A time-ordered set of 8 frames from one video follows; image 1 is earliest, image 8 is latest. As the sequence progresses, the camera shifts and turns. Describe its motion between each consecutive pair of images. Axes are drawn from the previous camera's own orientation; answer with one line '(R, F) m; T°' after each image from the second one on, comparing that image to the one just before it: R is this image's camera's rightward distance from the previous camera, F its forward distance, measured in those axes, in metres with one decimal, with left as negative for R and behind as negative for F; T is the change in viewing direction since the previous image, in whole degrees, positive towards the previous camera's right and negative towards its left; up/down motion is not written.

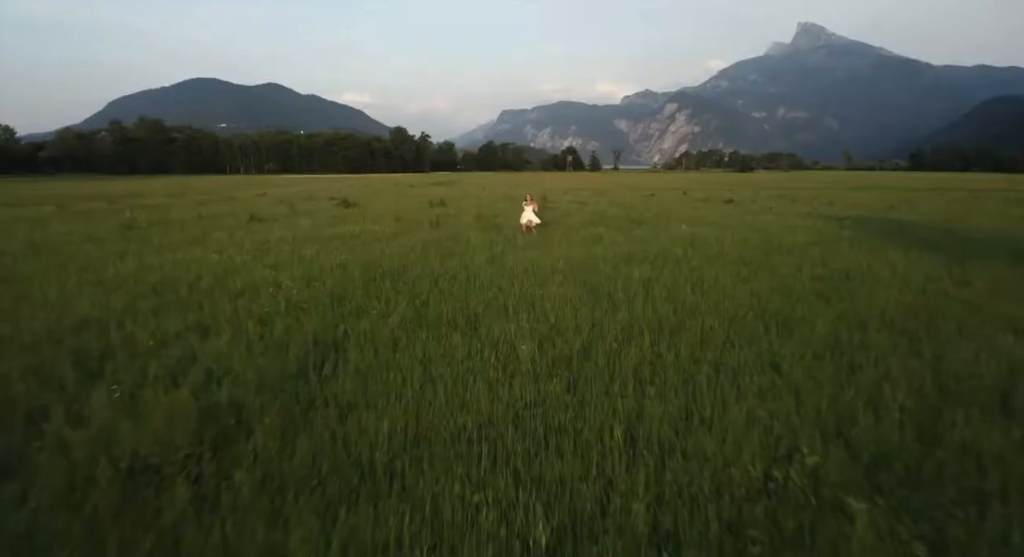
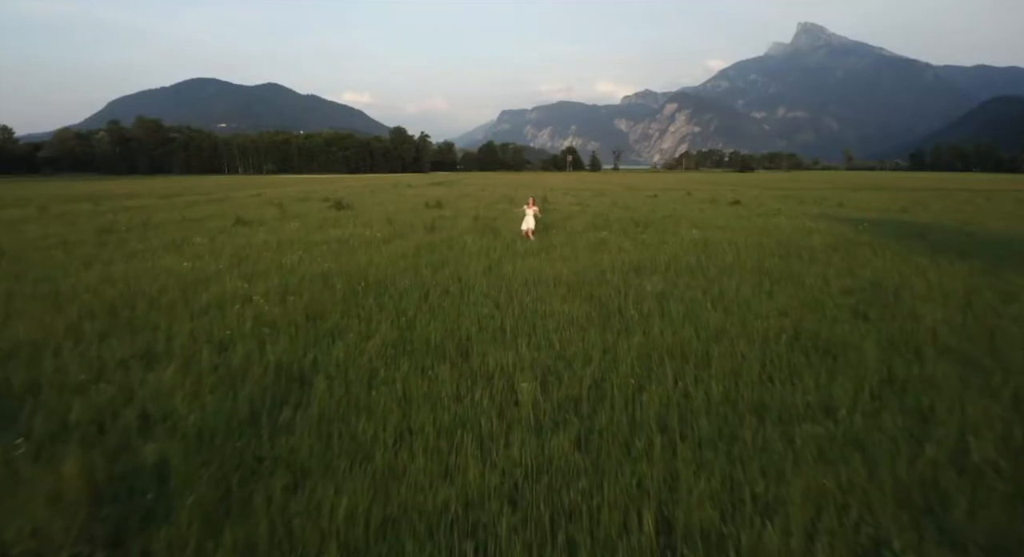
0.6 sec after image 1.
(0.0, +0.8) m; 0°
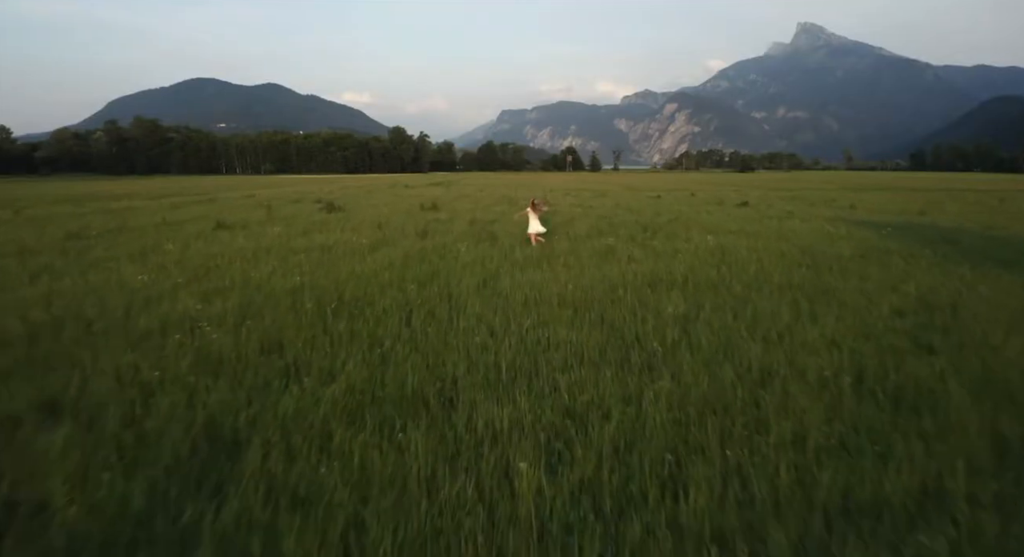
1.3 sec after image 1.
(0.0, +1.0) m; 0°
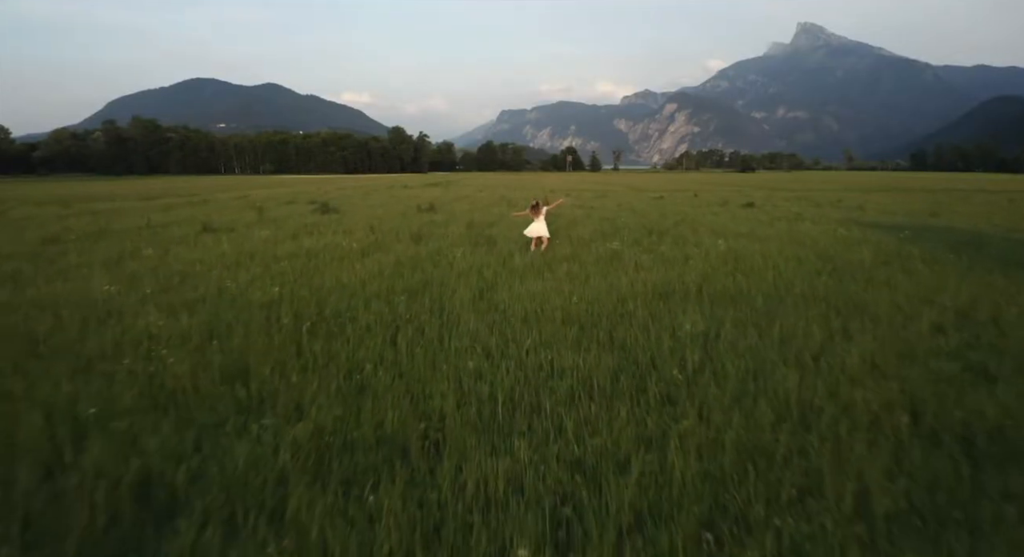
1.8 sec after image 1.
(0.0, +0.6) m; 0°
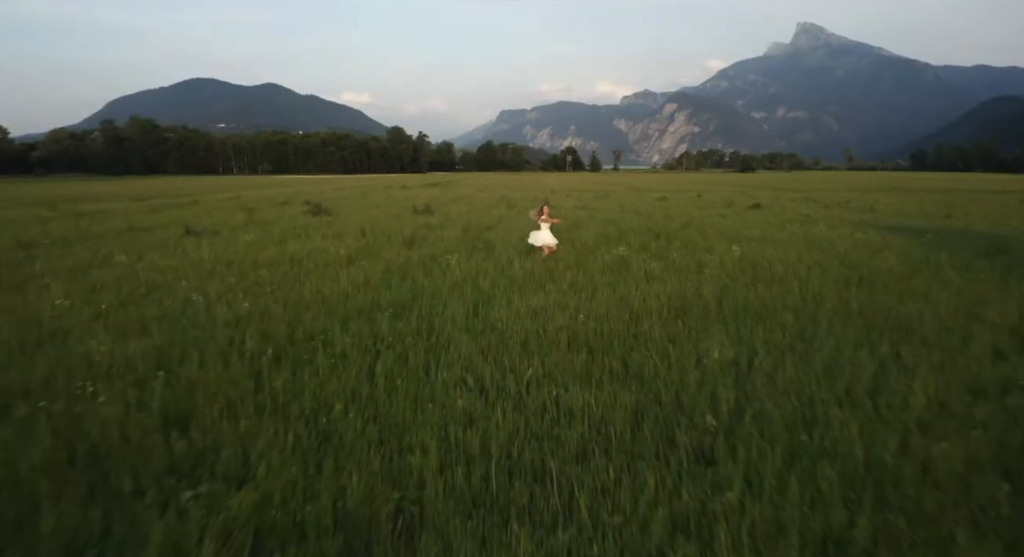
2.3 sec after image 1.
(0.0, +0.7) m; 0°
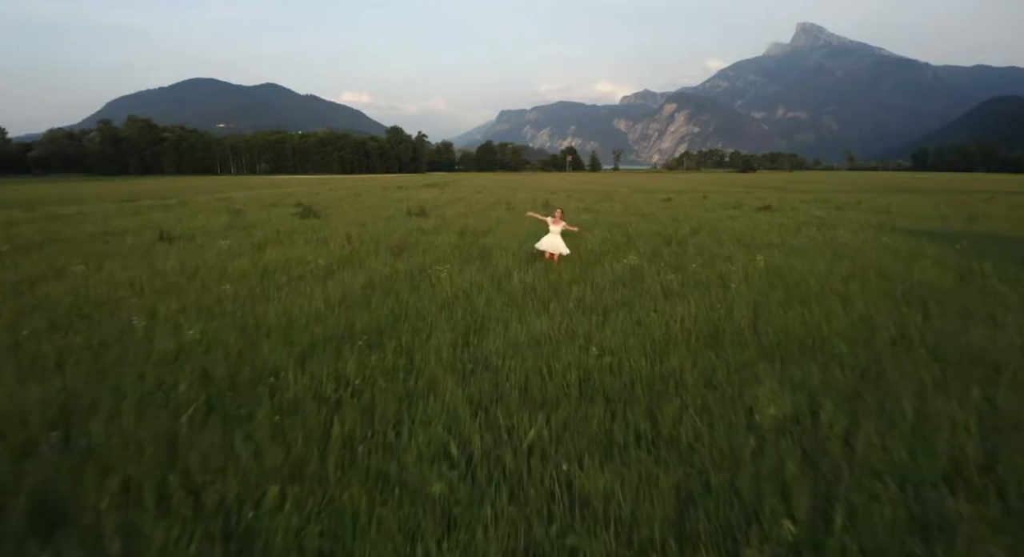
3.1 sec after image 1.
(0.0, +1.0) m; 0°
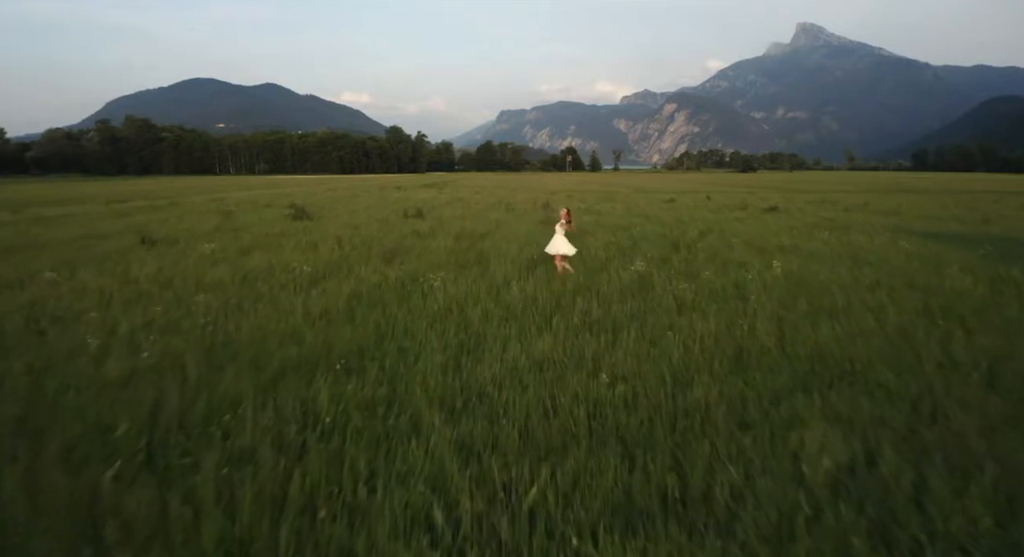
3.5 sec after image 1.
(0.0, +0.6) m; 0°
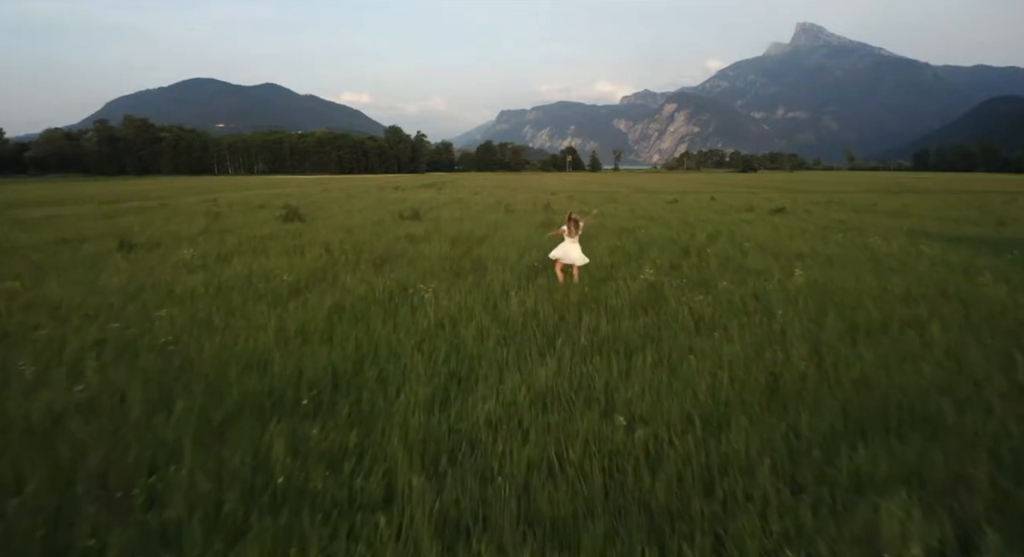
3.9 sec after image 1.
(0.0, +0.6) m; 0°
